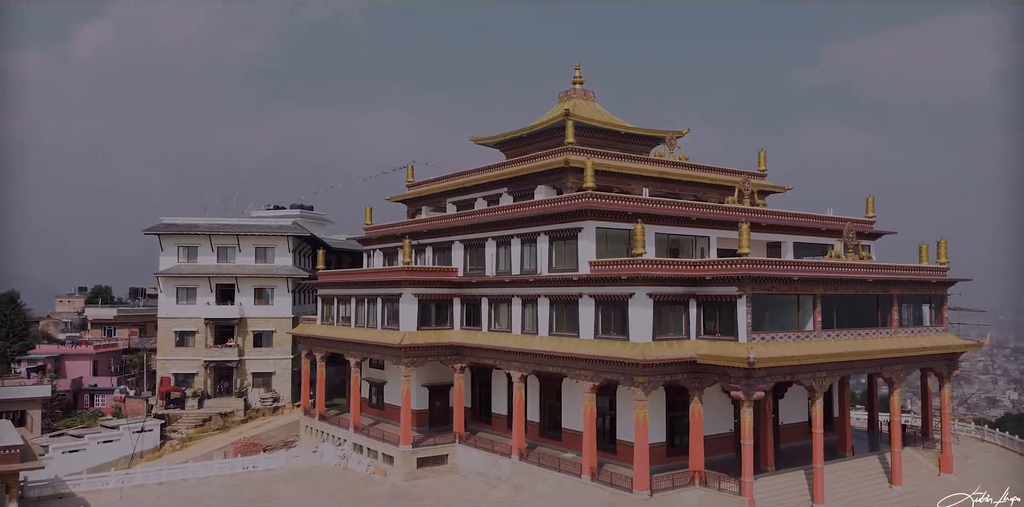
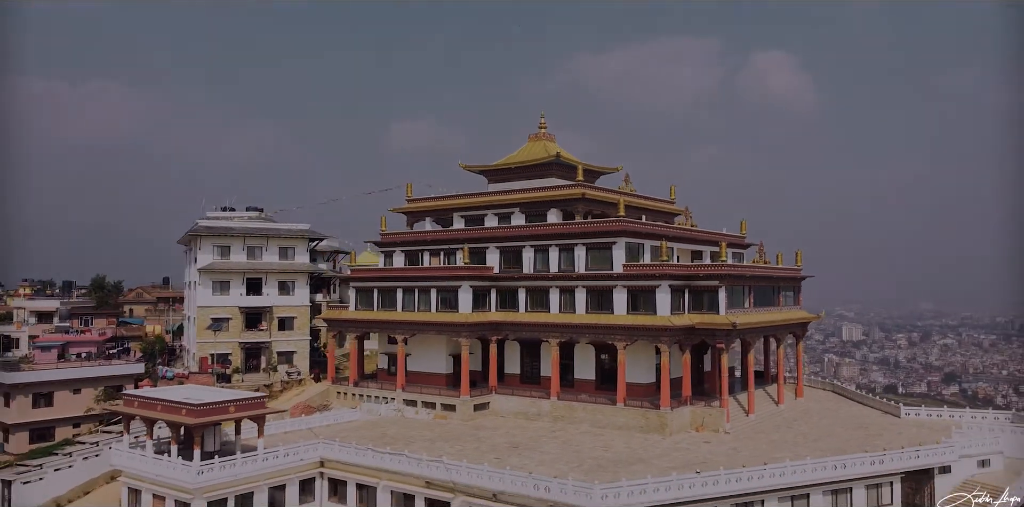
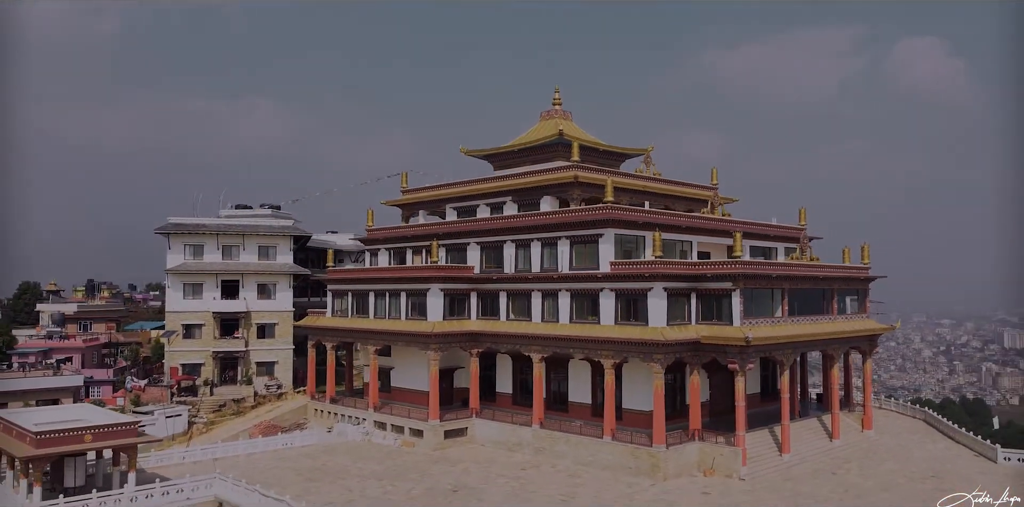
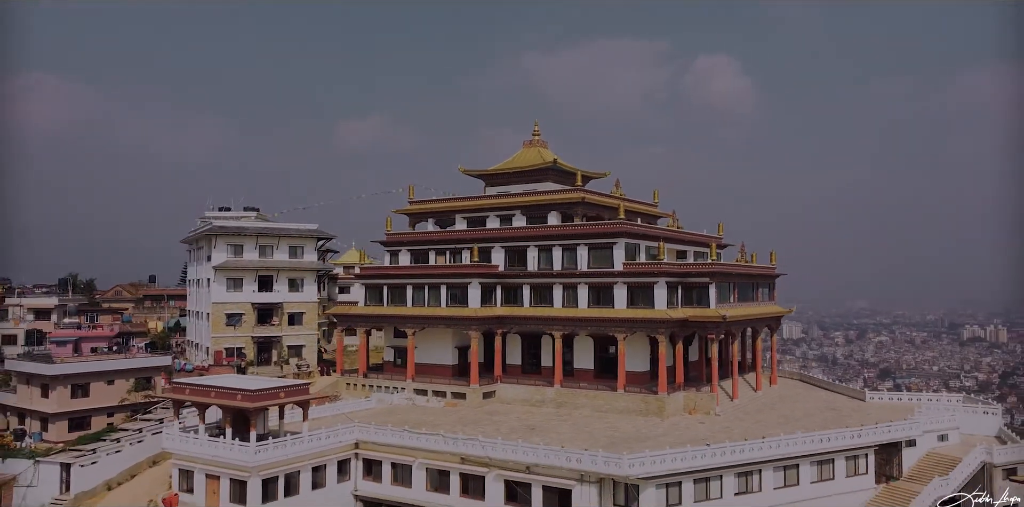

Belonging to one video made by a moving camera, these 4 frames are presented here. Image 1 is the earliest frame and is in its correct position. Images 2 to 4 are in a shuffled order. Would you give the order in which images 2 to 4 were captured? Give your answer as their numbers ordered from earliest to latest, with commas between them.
3, 2, 4
